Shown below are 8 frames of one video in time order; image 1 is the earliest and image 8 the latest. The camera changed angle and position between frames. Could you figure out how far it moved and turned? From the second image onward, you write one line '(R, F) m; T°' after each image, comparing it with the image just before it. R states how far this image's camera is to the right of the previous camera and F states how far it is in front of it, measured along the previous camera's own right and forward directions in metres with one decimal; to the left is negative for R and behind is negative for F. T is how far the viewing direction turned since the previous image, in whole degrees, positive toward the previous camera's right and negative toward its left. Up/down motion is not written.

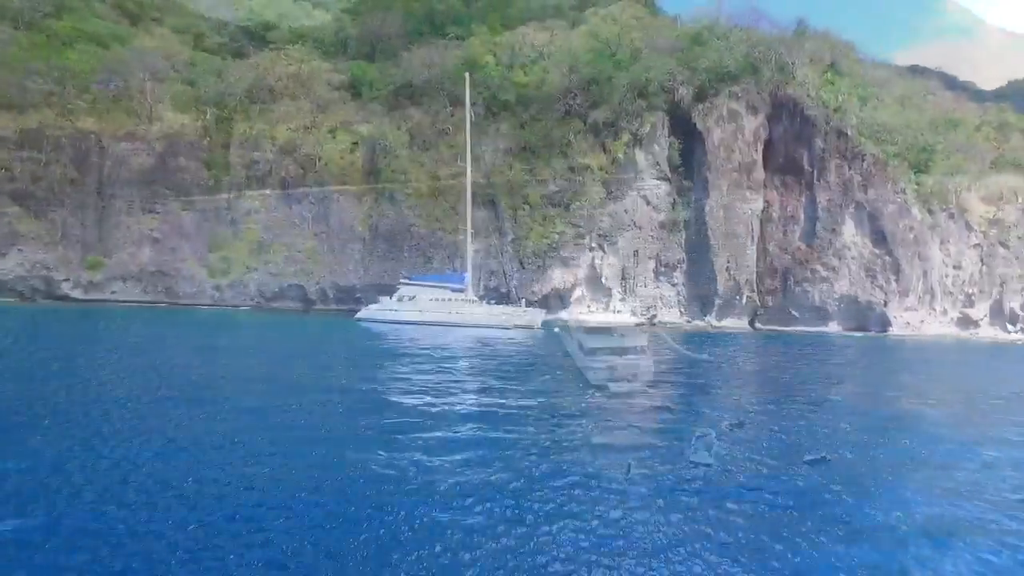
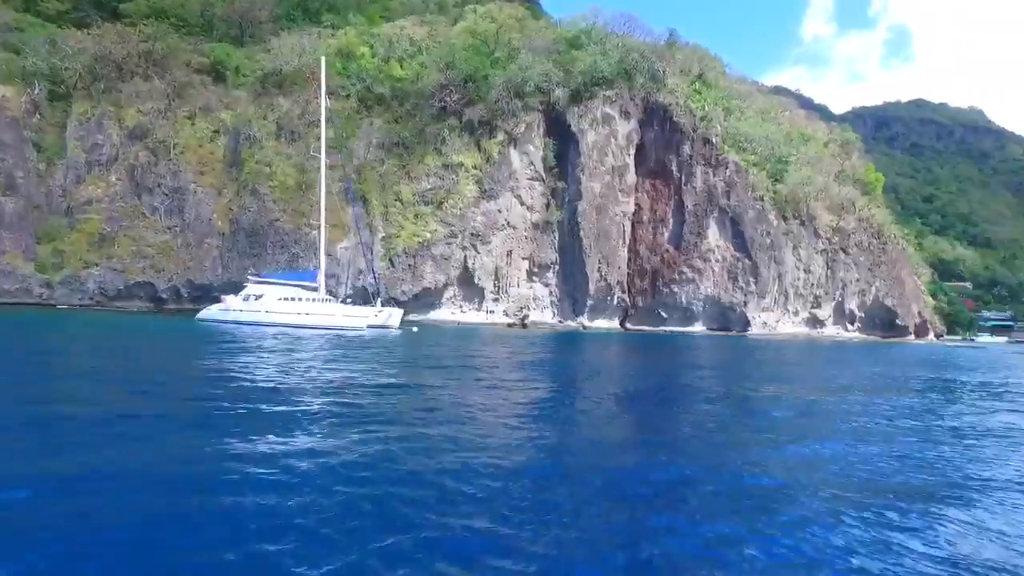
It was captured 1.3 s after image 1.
(-0.8, +1.3) m; +11°
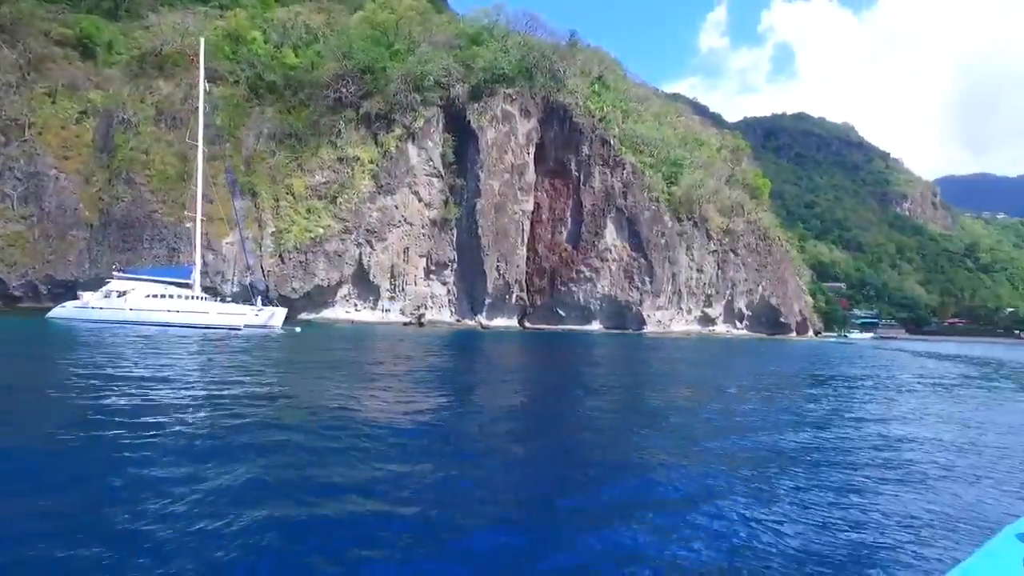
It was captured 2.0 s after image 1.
(+0.3, +0.6) m; +8°
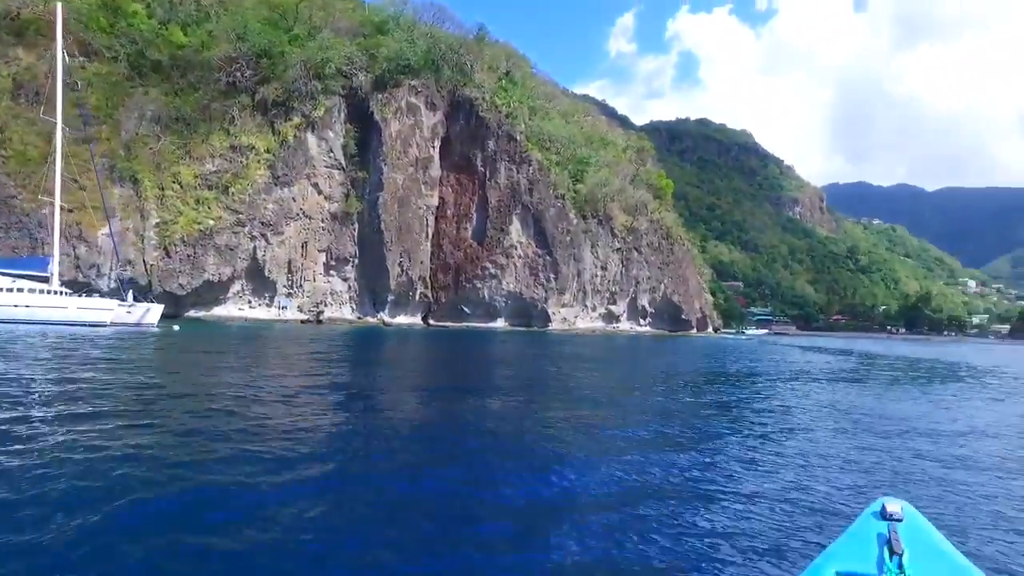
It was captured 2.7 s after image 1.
(+0.4, +0.7) m; +7°
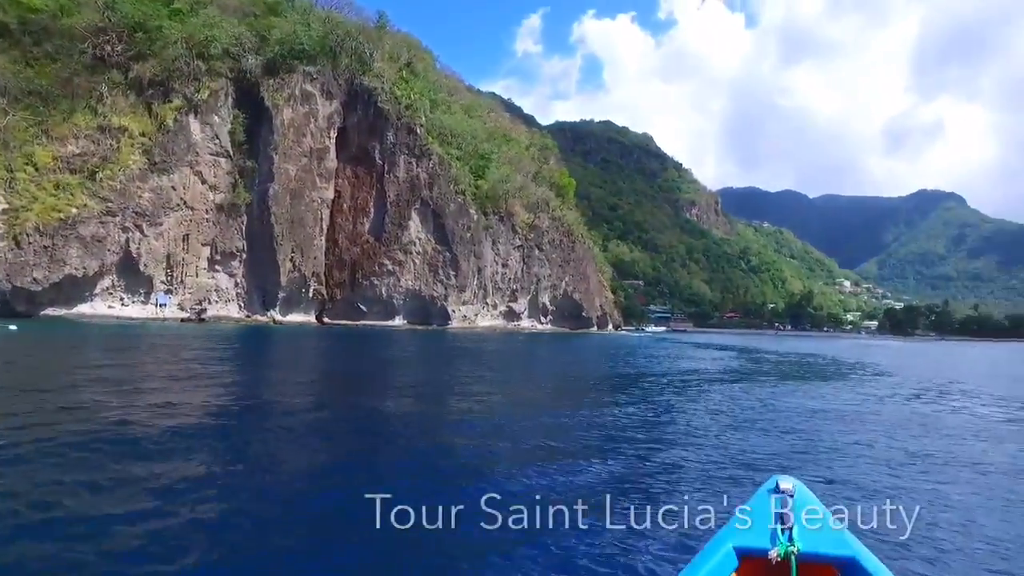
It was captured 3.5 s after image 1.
(+0.4, +1.0) m; +7°
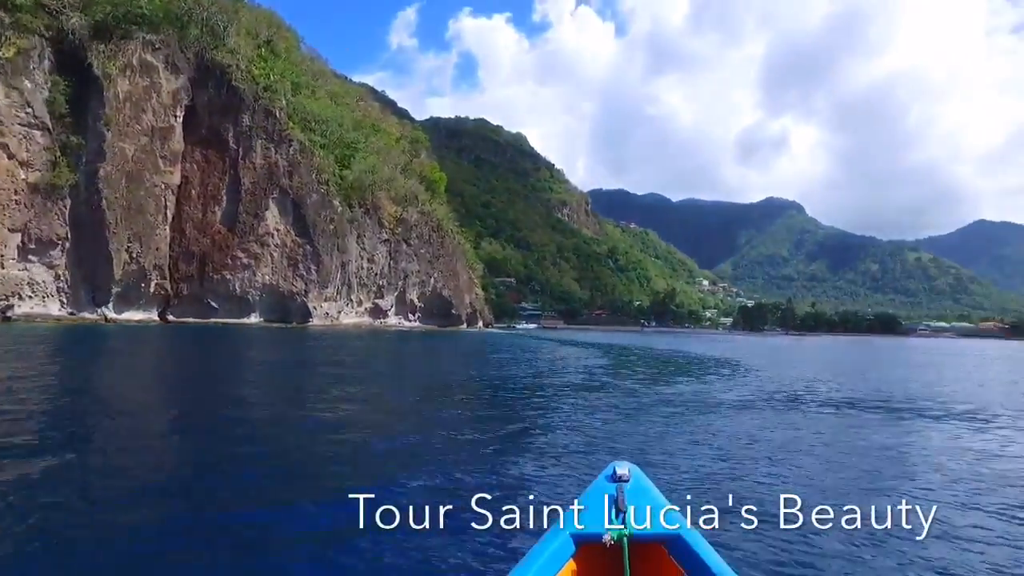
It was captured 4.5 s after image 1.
(+0.4, +1.3) m; +10°
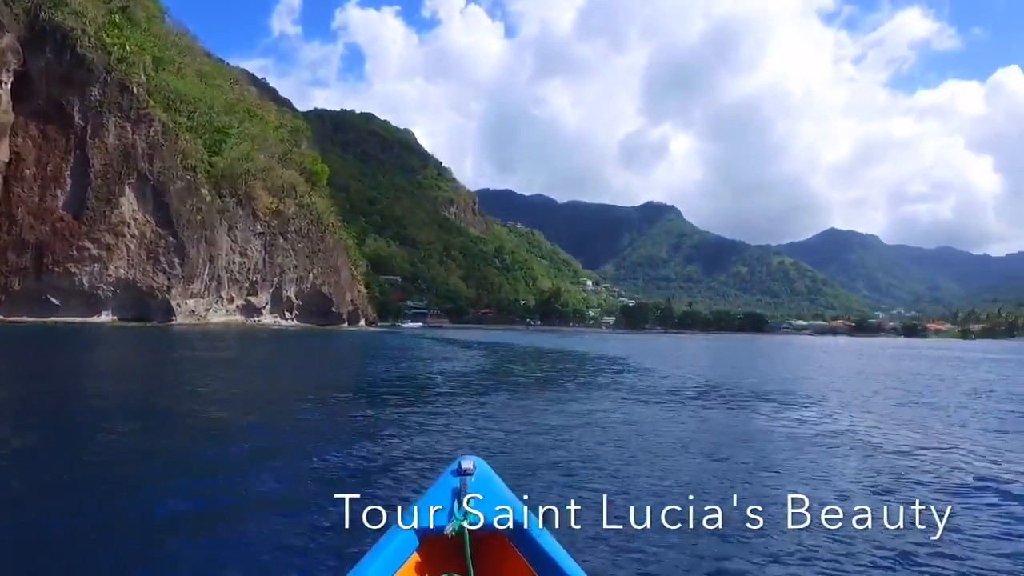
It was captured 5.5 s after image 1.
(+0.1, +1.6) m; +9°
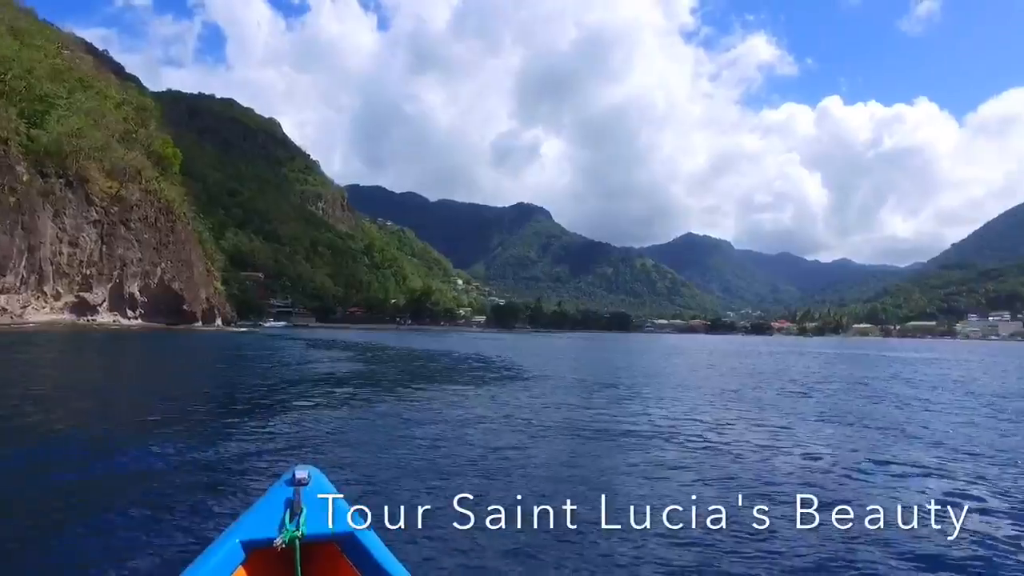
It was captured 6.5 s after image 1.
(-0.2, +3.4) m; +10°
